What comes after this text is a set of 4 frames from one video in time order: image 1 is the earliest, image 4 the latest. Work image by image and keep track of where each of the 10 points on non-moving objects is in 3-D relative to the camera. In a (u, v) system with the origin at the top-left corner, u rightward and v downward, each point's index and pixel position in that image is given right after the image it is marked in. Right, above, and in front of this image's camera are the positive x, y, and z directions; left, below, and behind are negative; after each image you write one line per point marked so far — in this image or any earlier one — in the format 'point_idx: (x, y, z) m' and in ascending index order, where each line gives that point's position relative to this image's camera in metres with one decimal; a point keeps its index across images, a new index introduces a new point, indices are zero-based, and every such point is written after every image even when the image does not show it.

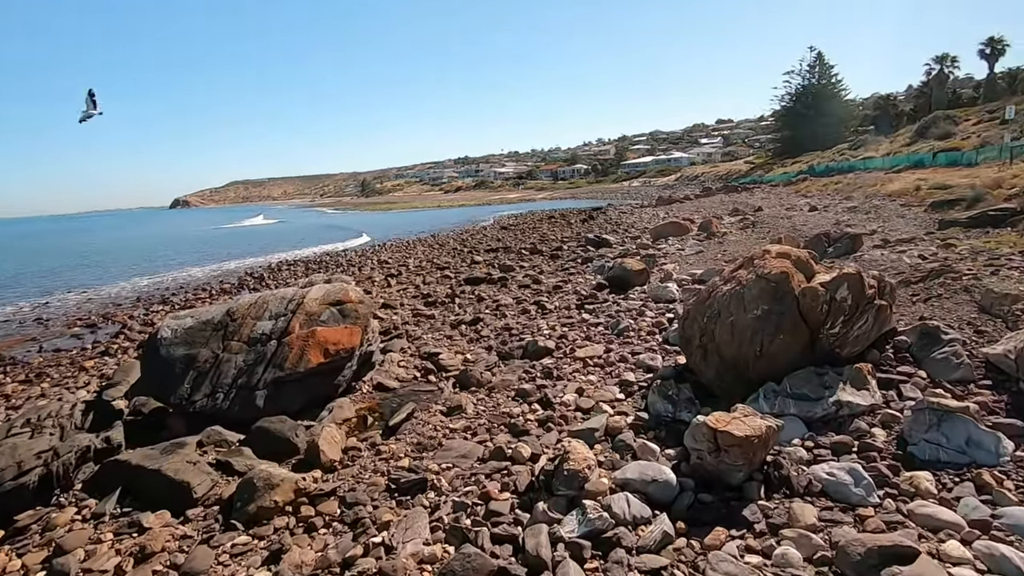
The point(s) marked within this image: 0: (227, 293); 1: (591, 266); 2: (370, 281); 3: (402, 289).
0: (-9.8, -0.4, +18.3) m
1: (+2.5, +0.7, +17.1) m
2: (-5.0, +0.2, +18.6) m
3: (-3.5, -0.1, +16.6) m
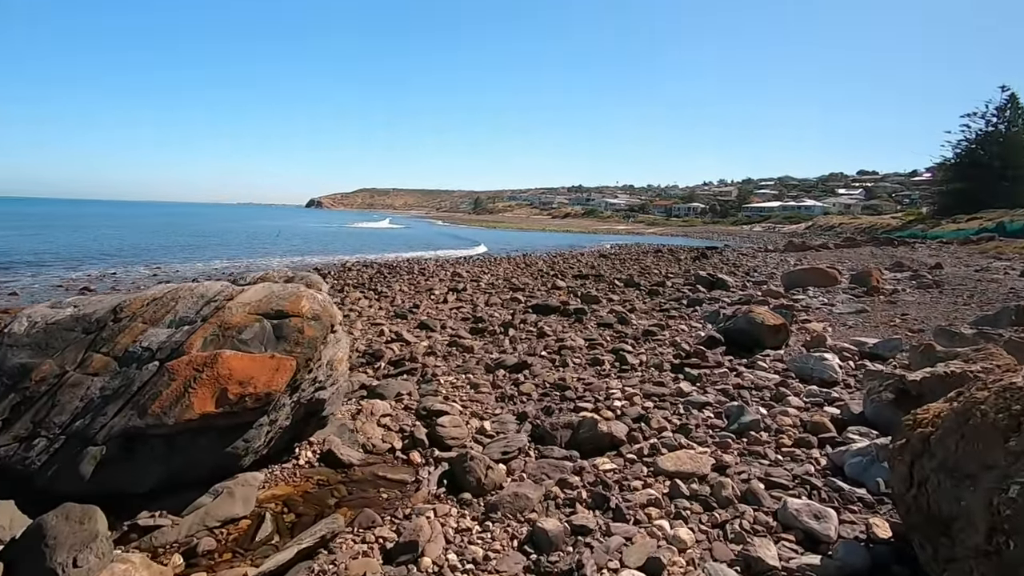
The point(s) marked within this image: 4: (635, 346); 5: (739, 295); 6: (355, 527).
0: (-7.3, -0.2, +16.4) m
1: (+4.6, -0.6, +13.0) m
2: (-2.5, -0.2, +15.8) m
3: (-1.5, -0.5, +13.6) m
4: (+2.2, -1.0, +9.4) m
5: (+6.8, -0.2, +15.9) m
6: (-1.2, -1.8, +4.1) m
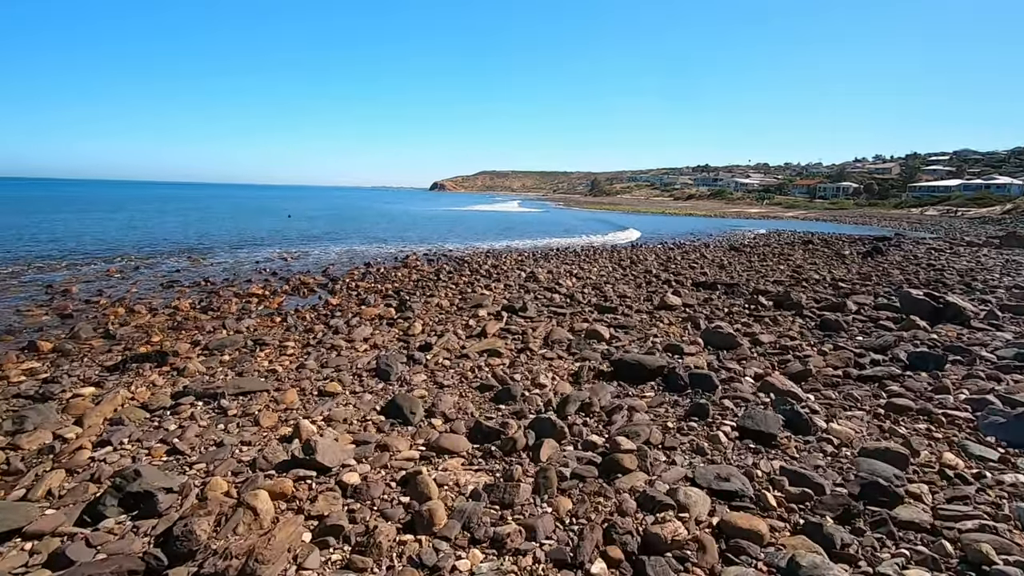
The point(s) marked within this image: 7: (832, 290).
0: (-5.5, -0.4, +12.3) m
1: (+5.4, -1.3, +6.4) m
2: (-0.9, -0.7, +10.7) m
3: (-0.4, -1.0, +8.3) m
4: (+2.2, -1.8, +3.4) m
5: (+8.2, -0.9, +8.8) m
6: (-2.2, -2.6, -1.0) m
7: (+9.1, 0.0, +15.1) m
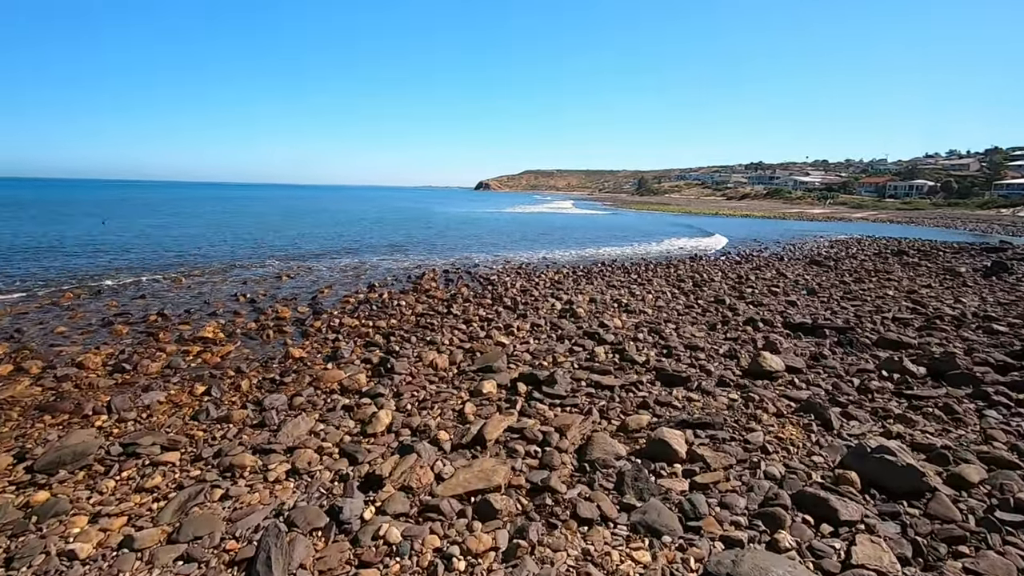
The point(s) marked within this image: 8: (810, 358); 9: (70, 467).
0: (-5.1, -1.3, +9.1) m
1: (+5.2, -2.3, +2.3) m
2: (-0.7, -1.5, +7.1) m
3: (-0.3, -1.9, +4.7) m
4: (+1.9, -2.7, -0.4) m
5: (+8.2, -1.9, +4.4) m
6: (-2.9, -3.5, -4.5) m
7: (+9.7, -1.0, +10.6) m
8: (+5.3, -1.2, +9.5) m
9: (-4.6, -1.8, +5.5) m
